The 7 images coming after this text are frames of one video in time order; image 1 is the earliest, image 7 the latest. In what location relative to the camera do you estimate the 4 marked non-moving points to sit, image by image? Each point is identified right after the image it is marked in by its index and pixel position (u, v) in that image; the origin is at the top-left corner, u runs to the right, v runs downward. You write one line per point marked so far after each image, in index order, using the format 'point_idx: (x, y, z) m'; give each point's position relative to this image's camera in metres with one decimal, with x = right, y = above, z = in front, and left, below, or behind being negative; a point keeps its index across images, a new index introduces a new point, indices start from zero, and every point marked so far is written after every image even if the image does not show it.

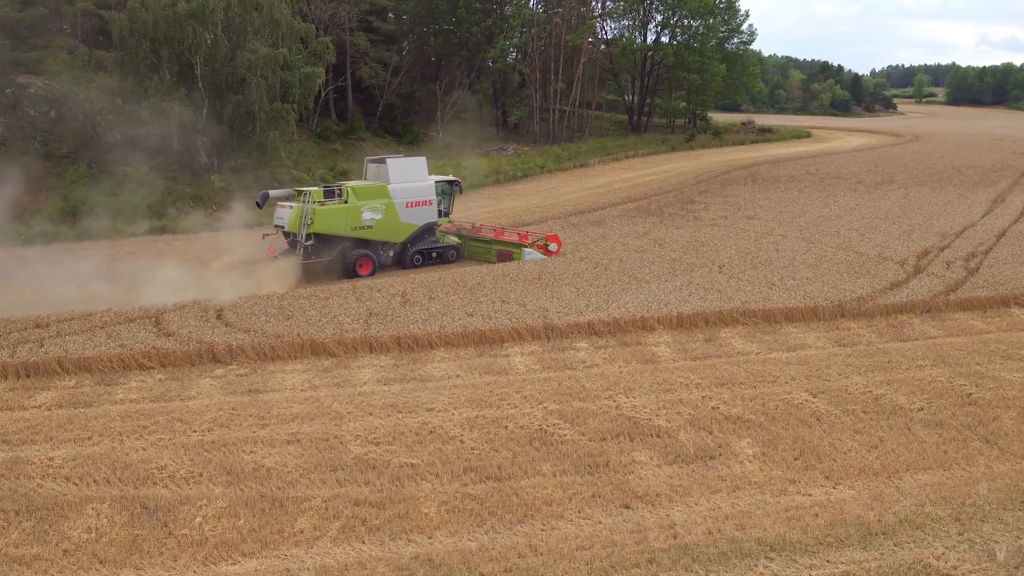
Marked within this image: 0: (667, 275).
0: (+2.9, +0.2, +15.5) m
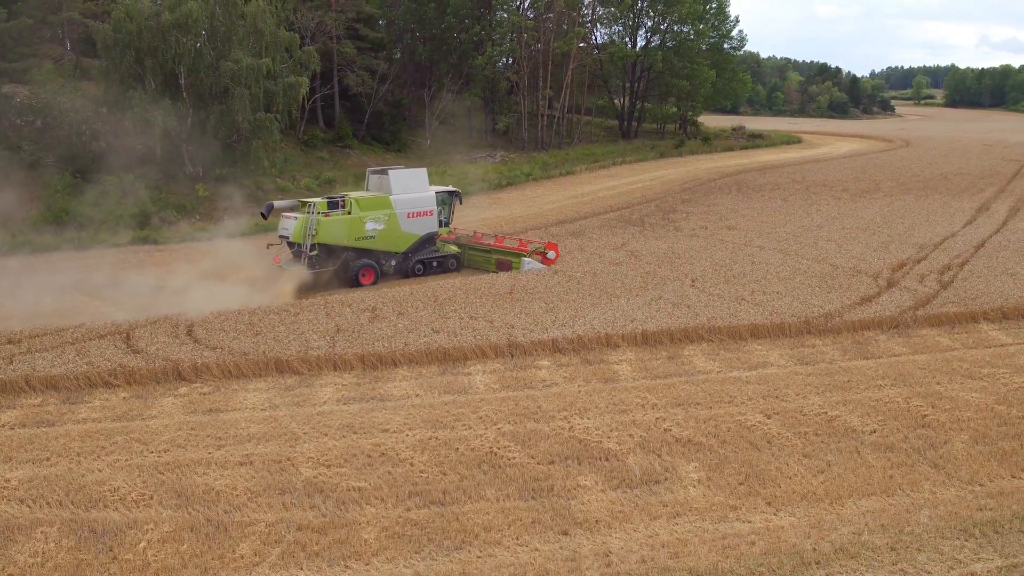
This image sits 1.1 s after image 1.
0: (+2.3, 0.0, +15.5) m
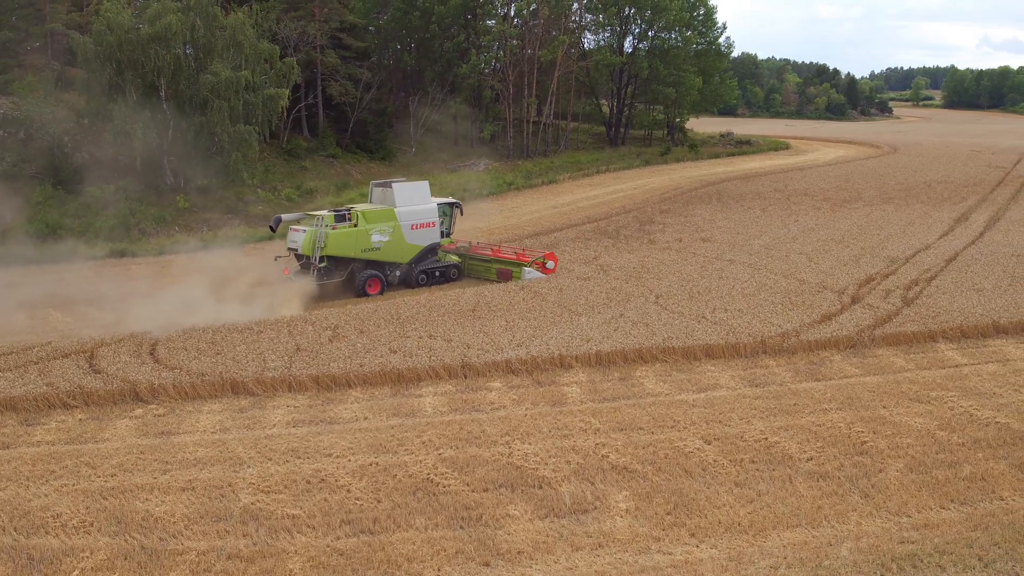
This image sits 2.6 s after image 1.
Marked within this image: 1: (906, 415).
0: (+1.6, -0.3, +15.6) m
1: (+5.5, -1.8, +11.7) m
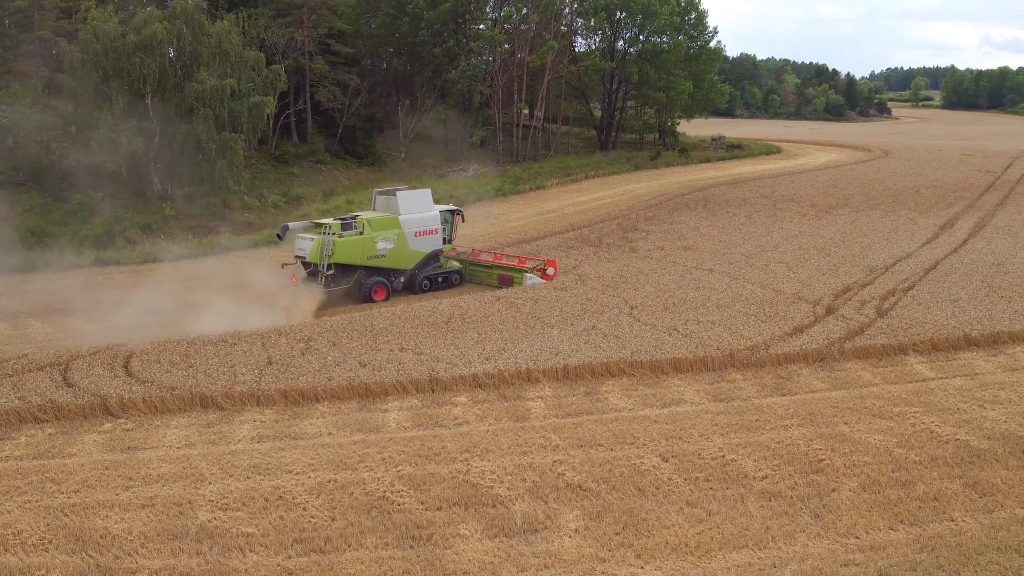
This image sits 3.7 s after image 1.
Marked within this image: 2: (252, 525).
0: (+1.2, -0.6, +15.7) m
1: (+4.9, -2.0, +11.7) m
2: (-3.1, -2.8, +9.9) m
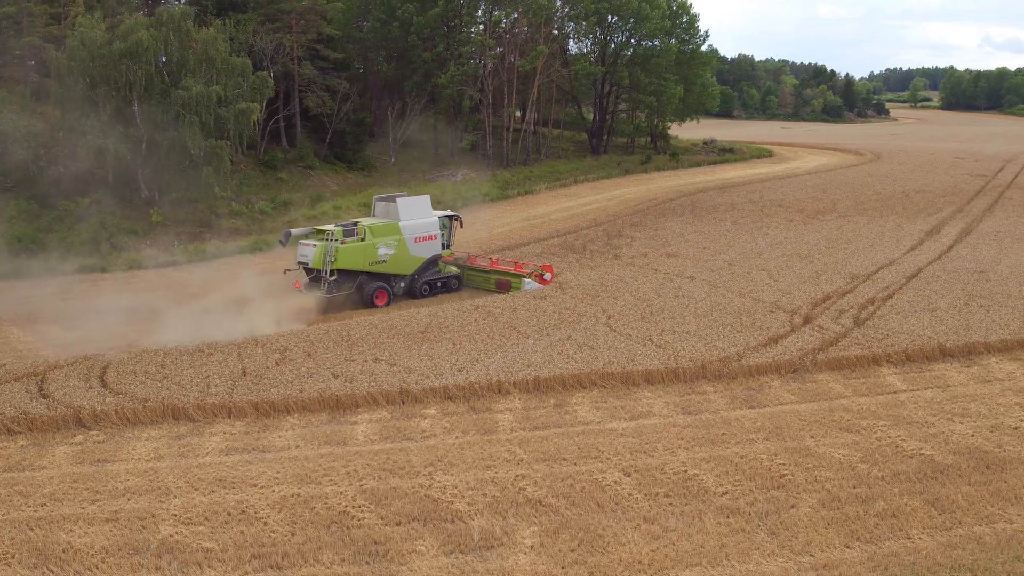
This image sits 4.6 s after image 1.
0: (+0.7, -0.8, +15.7) m
1: (+4.5, -2.2, +11.7) m
2: (-3.6, -3.0, +10.0) m
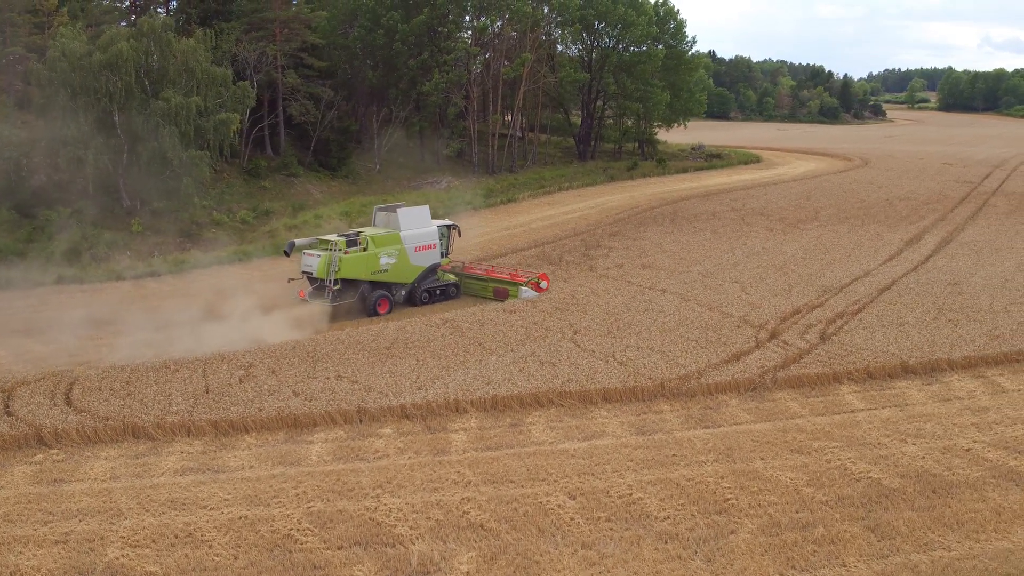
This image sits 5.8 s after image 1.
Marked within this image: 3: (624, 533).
0: (+0.1, -1.0, +15.8) m
1: (+3.7, -2.5, +11.7) m
2: (-4.3, -3.3, +10.2) m
3: (+1.4, -3.0, +10.4) m
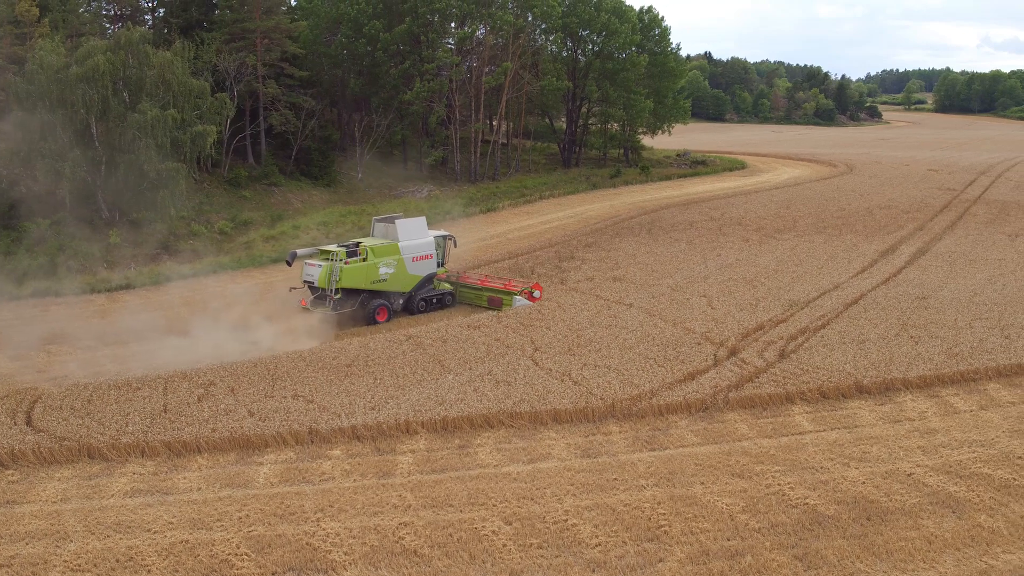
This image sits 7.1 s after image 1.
0: (-0.7, -1.4, +15.9) m
1: (+2.9, -2.9, +11.8) m
2: (-5.2, -3.7, +10.4) m
3: (+0.5, -3.4, +10.5) m
